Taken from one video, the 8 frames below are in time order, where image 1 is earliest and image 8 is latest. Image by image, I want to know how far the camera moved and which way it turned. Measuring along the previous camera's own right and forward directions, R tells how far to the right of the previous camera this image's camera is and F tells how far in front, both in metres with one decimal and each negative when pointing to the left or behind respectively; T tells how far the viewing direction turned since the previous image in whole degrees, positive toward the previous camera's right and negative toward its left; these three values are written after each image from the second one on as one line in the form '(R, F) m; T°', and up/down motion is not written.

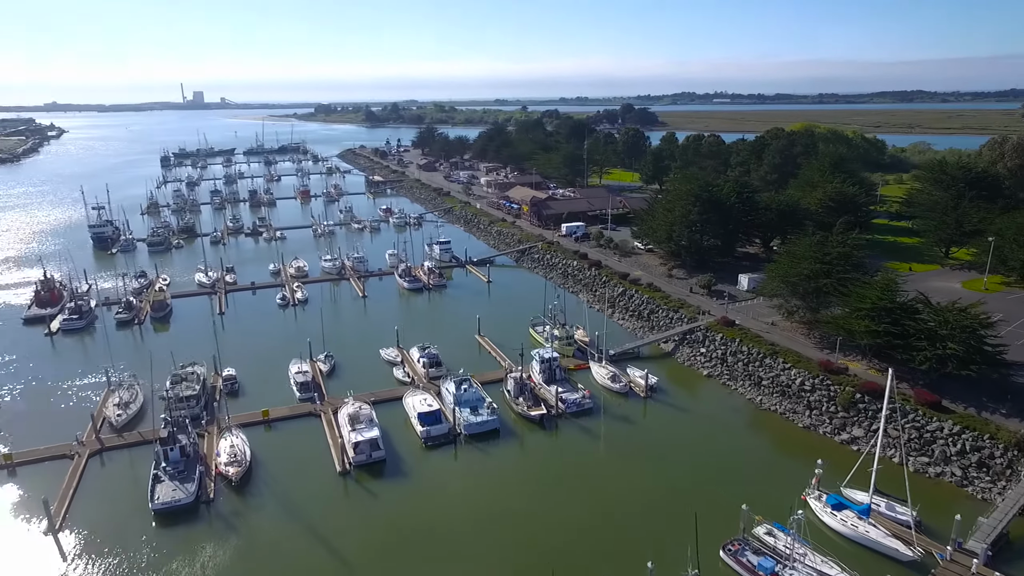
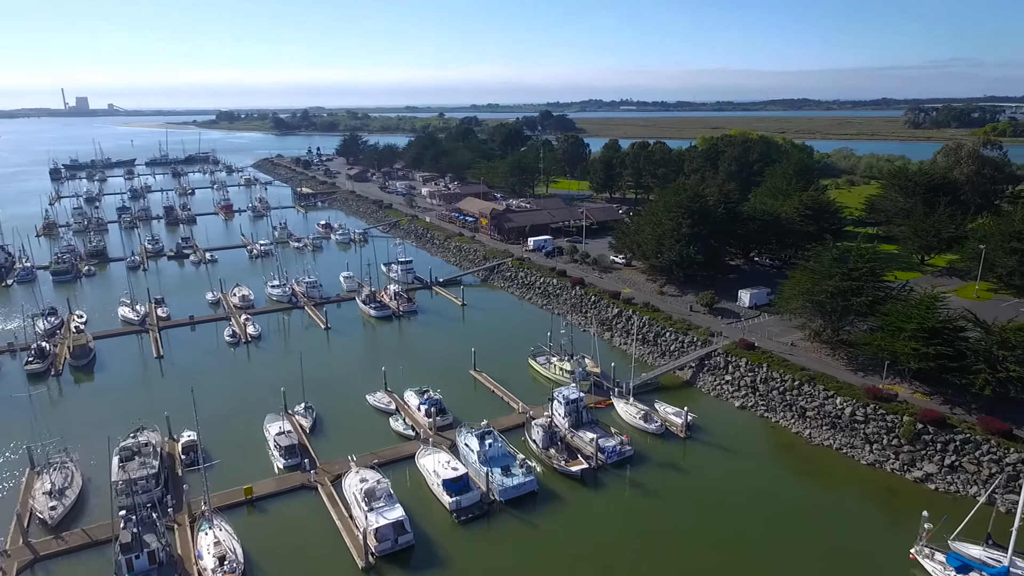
(-4.0, +4.0) m; +8°
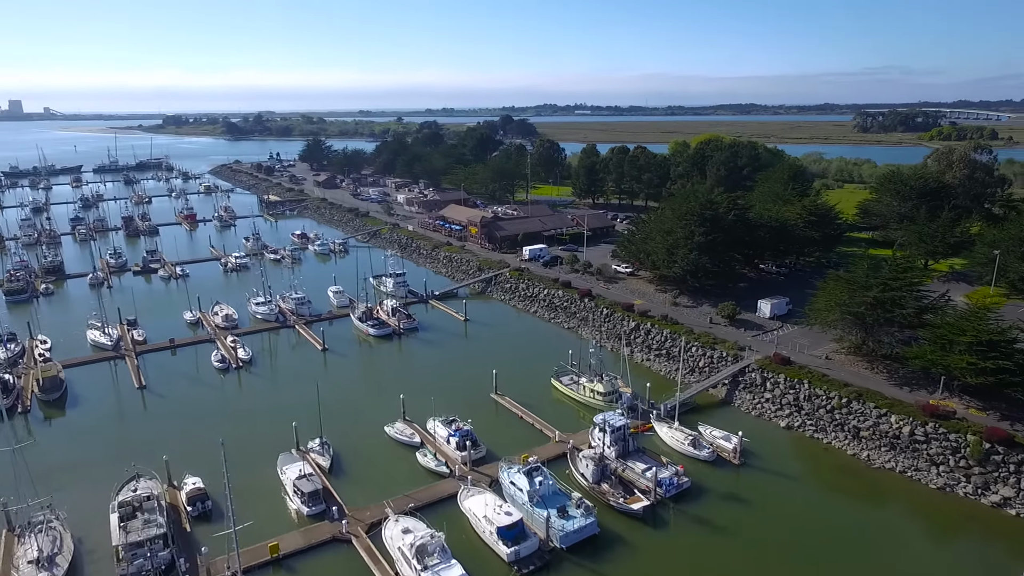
(-3.0, +2.2) m; +4°
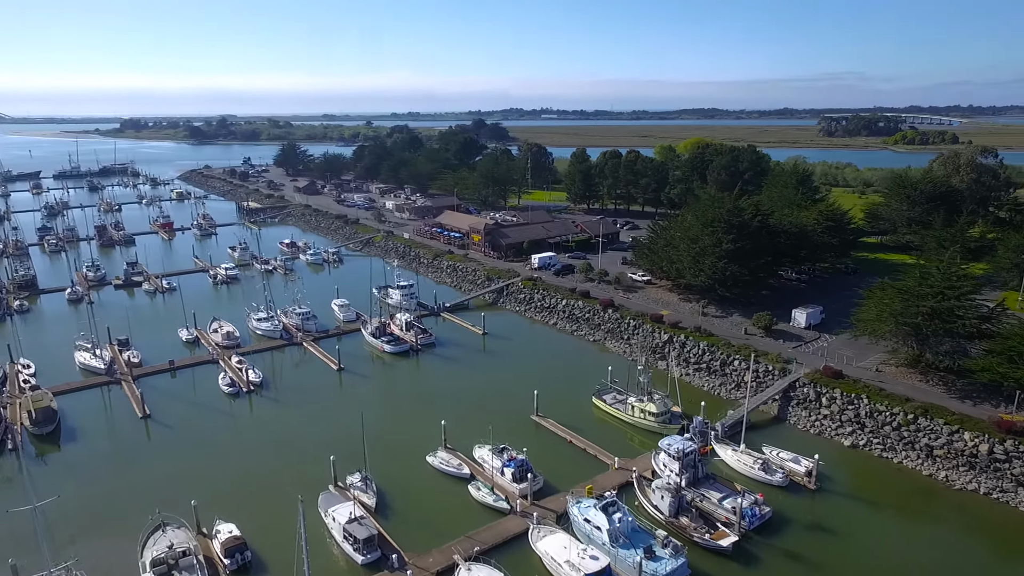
(-3.1, +2.0) m; +3°
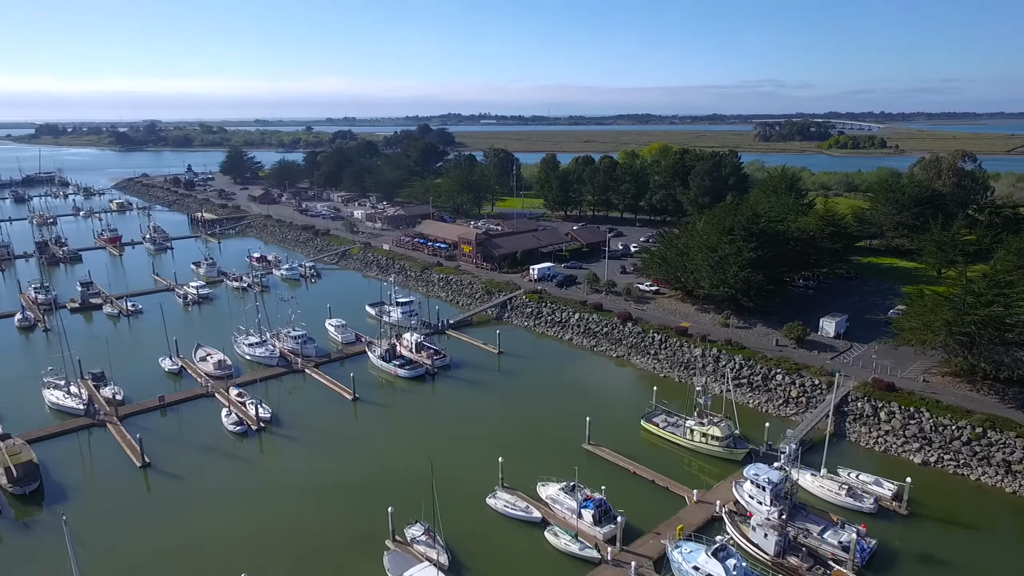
(-4.1, +2.4) m; +5°
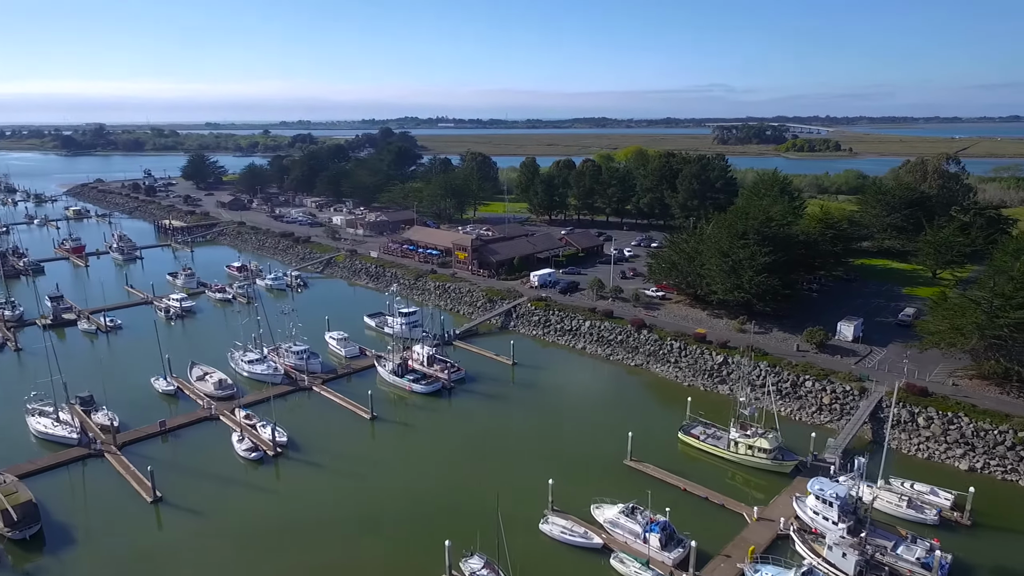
(-2.9, +1.3) m; +4°
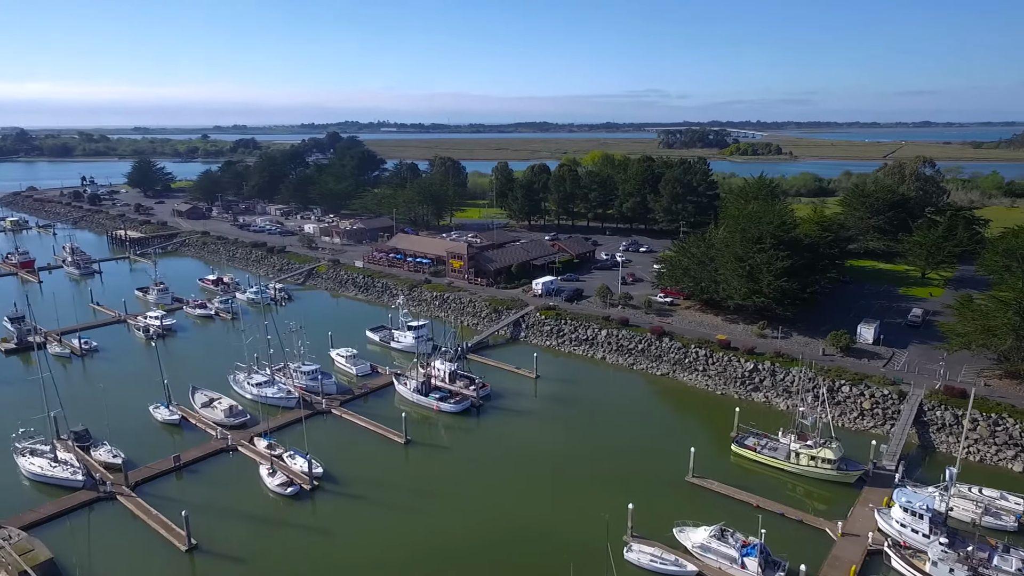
(-3.9, +1.5) m; +5°
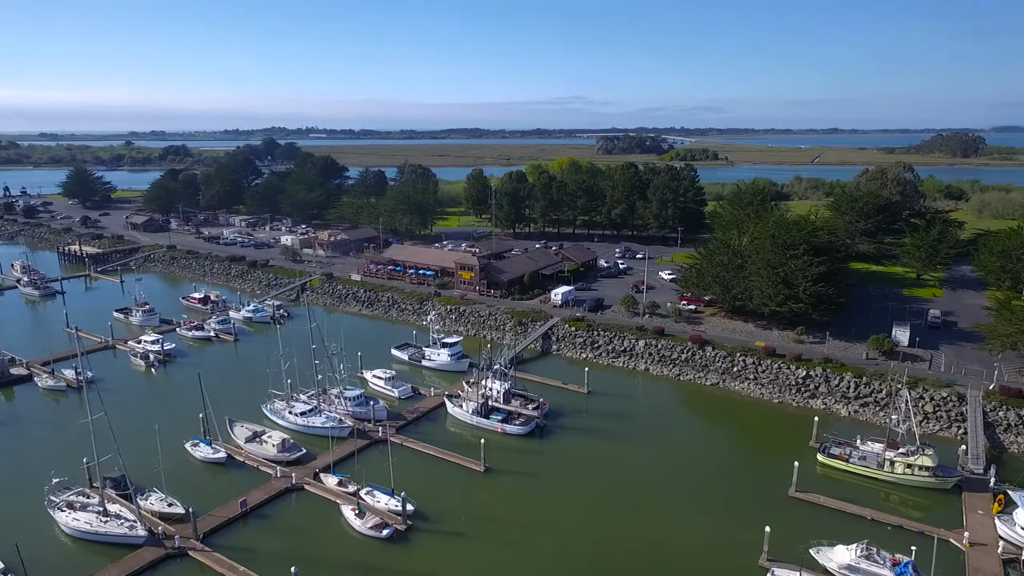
(-5.5, +1.6) m; +6°
